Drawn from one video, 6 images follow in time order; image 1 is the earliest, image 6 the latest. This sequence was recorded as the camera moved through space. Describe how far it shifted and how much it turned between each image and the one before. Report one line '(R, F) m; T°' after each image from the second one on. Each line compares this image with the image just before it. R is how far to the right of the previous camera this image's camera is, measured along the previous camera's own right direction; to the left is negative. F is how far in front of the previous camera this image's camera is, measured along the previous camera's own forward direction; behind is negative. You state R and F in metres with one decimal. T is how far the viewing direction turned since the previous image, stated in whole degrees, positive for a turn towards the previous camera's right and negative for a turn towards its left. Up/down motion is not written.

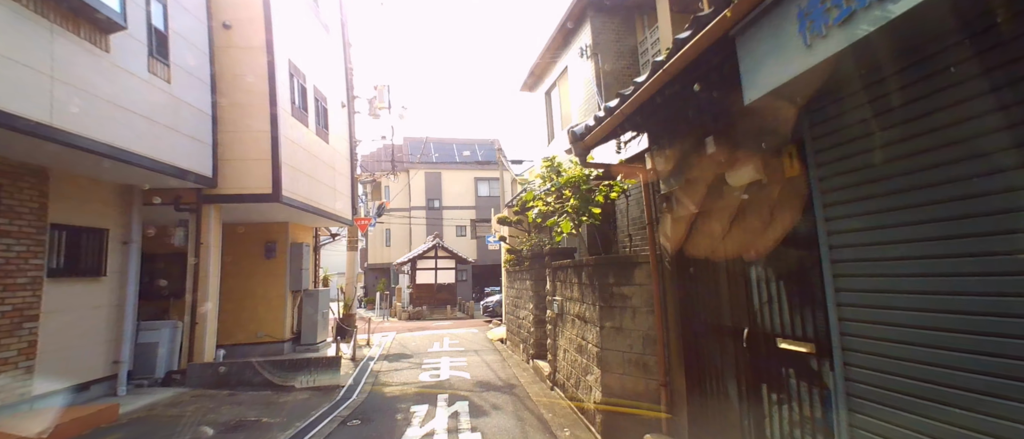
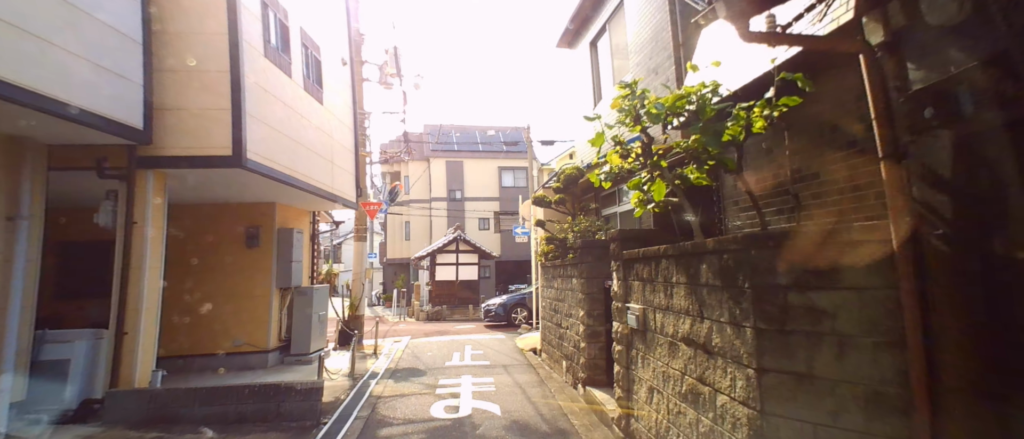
(-0.3, +2.3) m; -3°
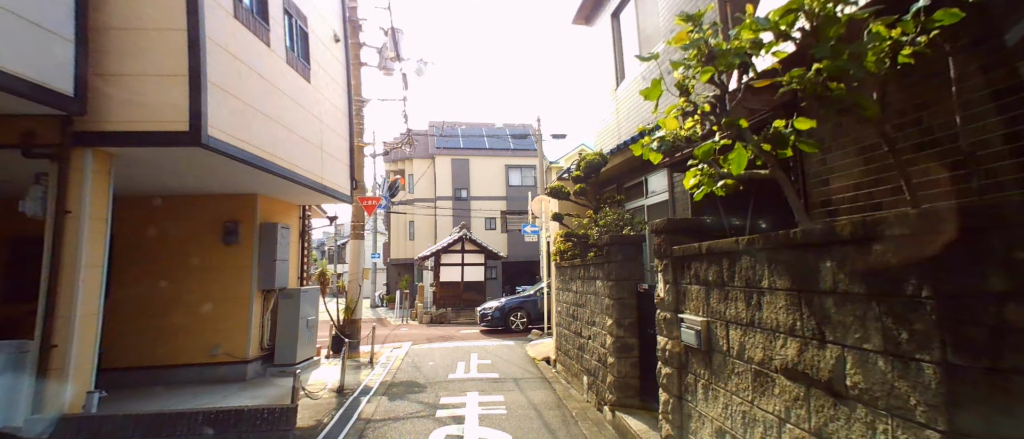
(-0.1, +1.0) m; -1°
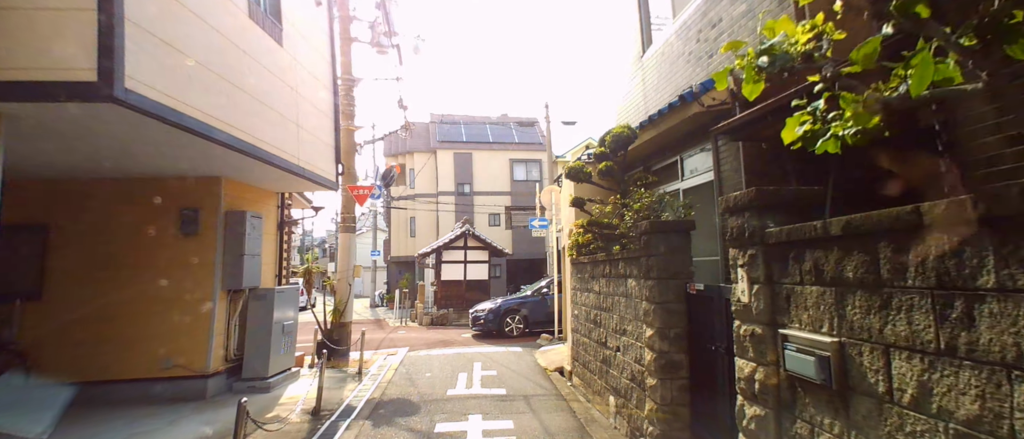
(-0.1, +1.2) m; 0°
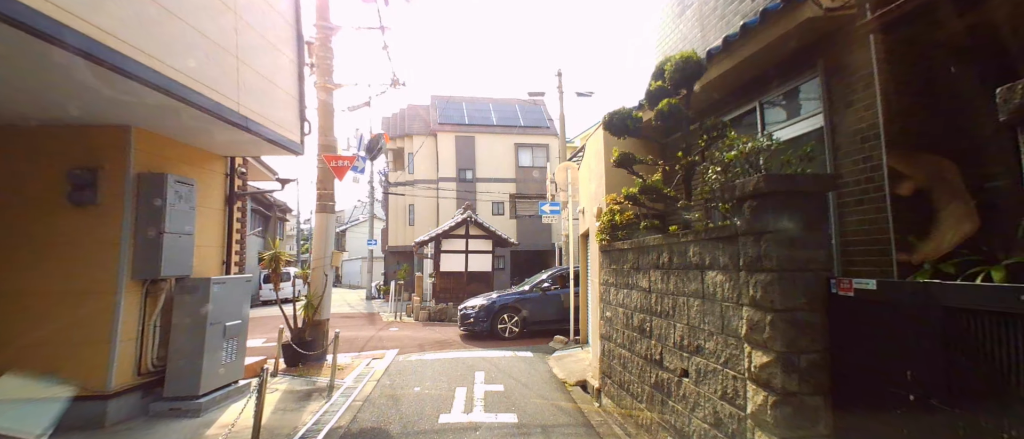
(-0.1, +1.7) m; 0°
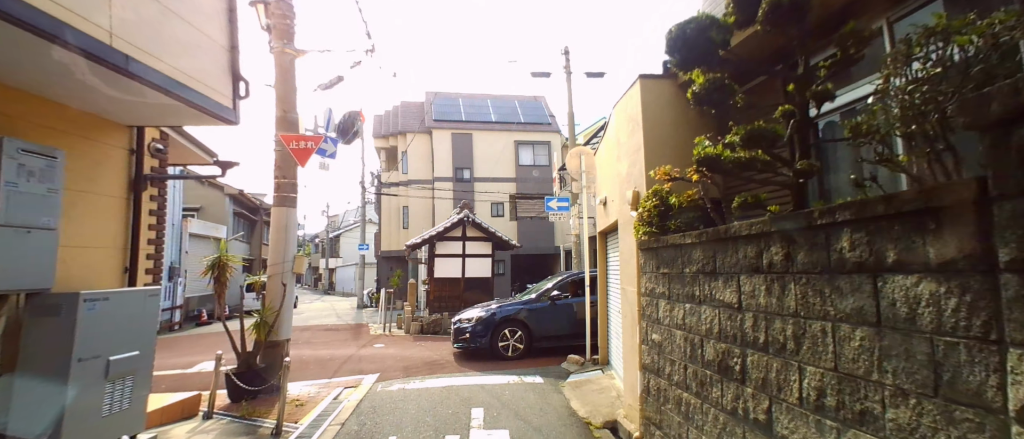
(-0.1, +1.6) m; 0°
